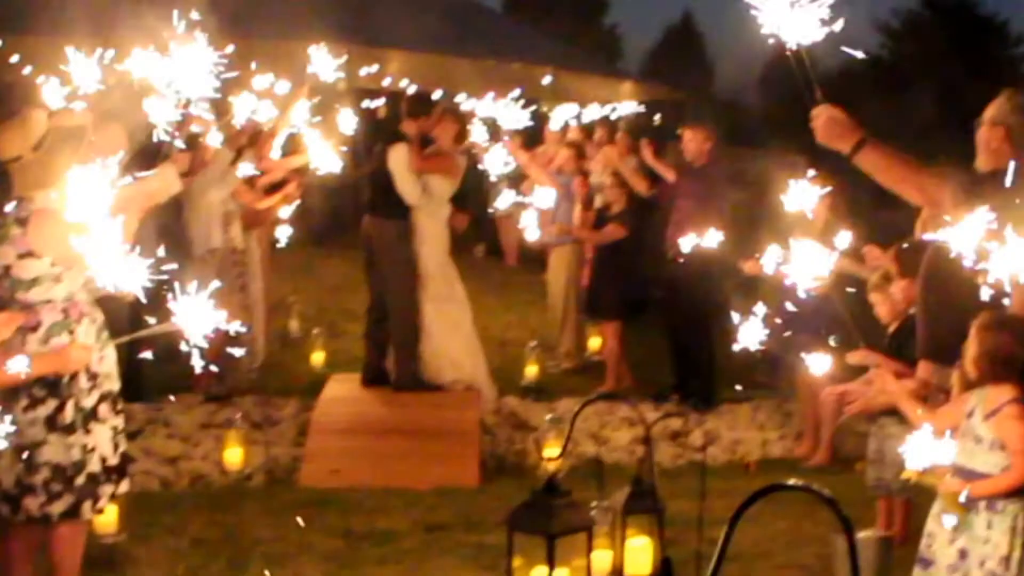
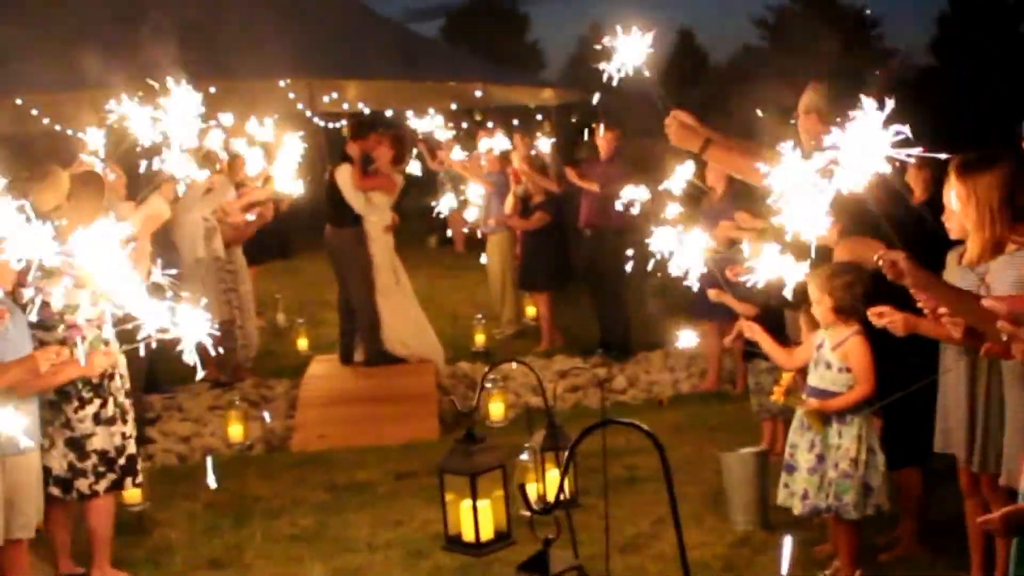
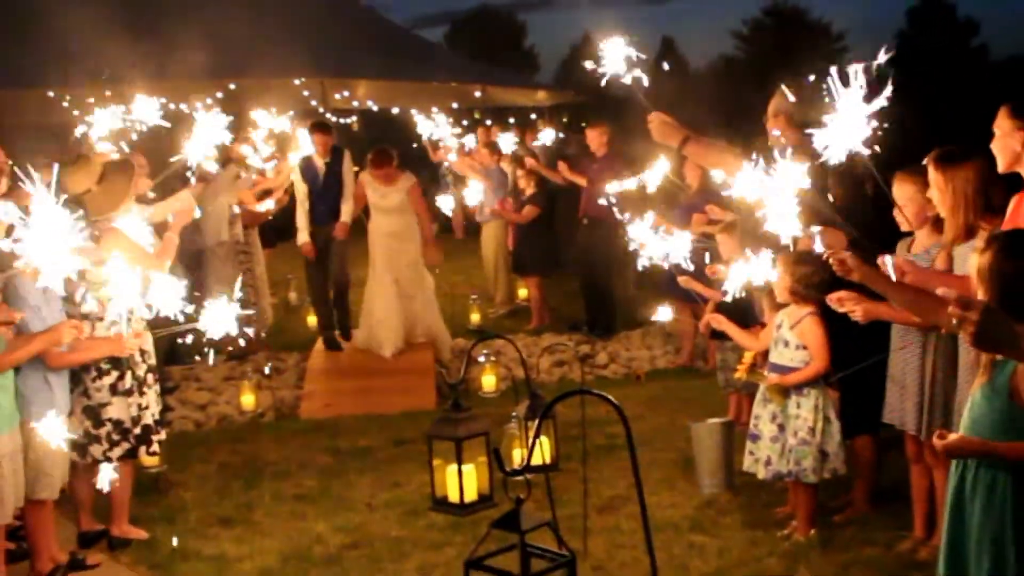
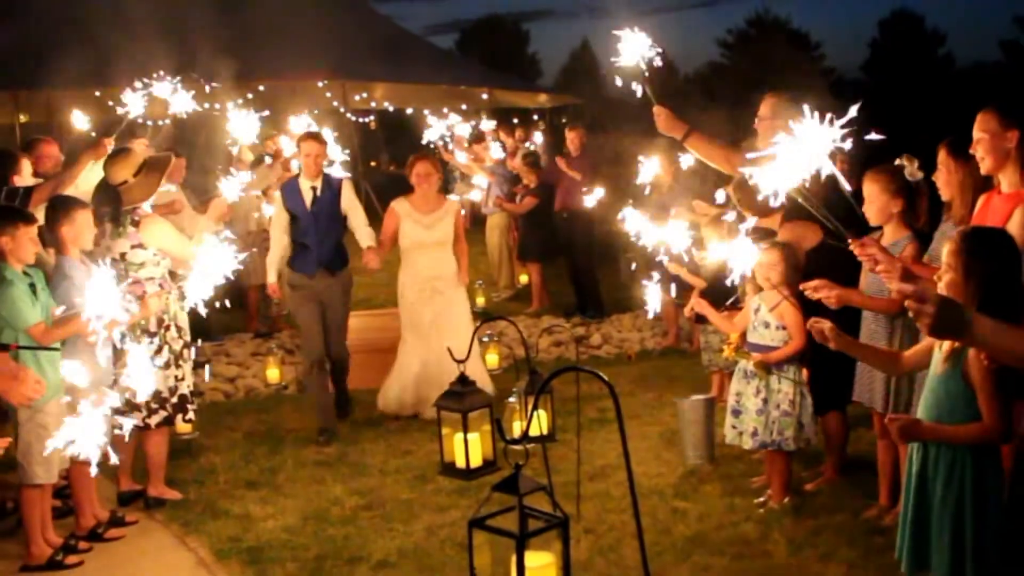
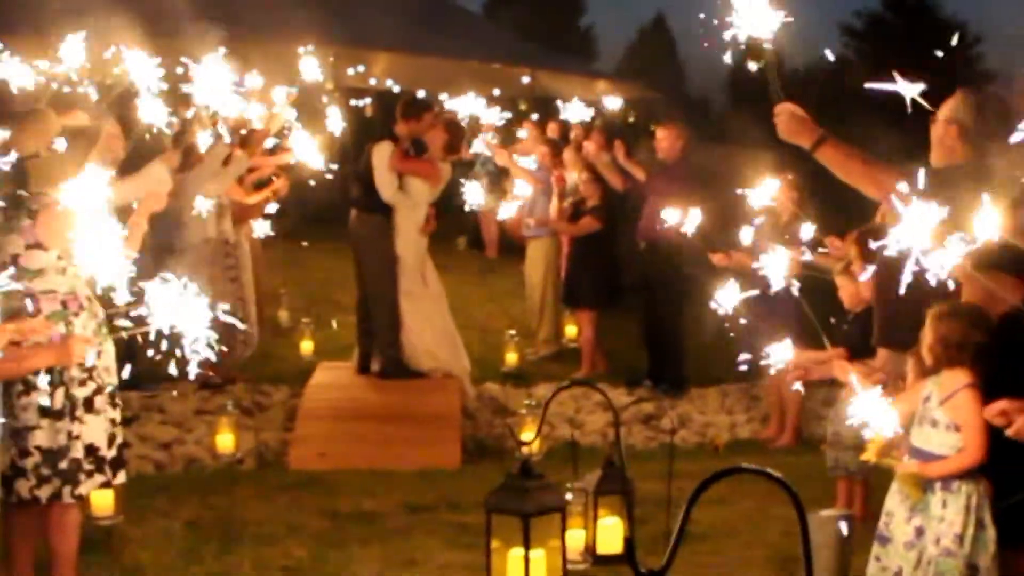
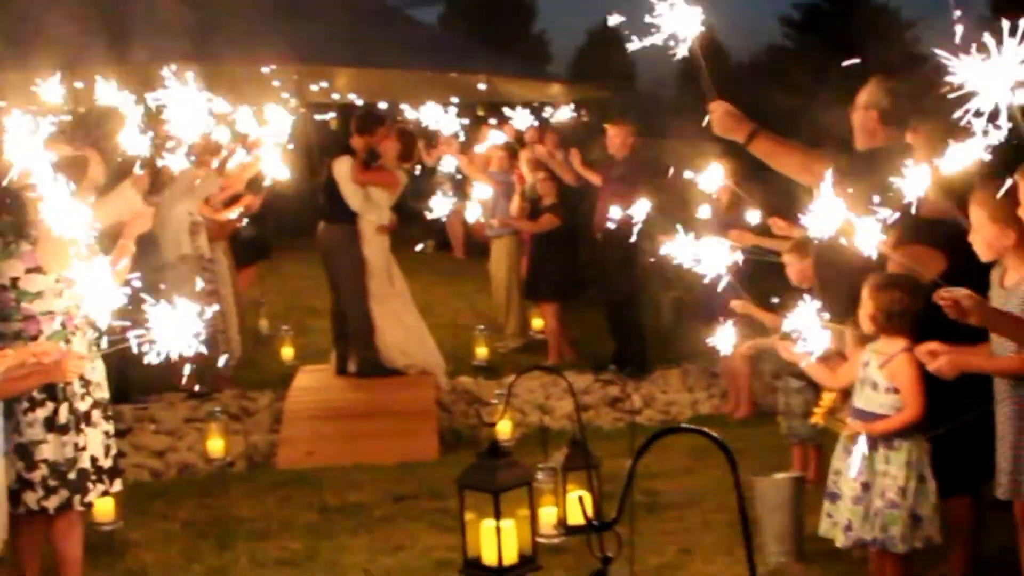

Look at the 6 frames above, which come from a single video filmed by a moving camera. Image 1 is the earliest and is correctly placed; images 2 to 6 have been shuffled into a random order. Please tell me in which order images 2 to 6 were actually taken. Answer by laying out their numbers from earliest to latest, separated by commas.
5, 6, 2, 3, 4
